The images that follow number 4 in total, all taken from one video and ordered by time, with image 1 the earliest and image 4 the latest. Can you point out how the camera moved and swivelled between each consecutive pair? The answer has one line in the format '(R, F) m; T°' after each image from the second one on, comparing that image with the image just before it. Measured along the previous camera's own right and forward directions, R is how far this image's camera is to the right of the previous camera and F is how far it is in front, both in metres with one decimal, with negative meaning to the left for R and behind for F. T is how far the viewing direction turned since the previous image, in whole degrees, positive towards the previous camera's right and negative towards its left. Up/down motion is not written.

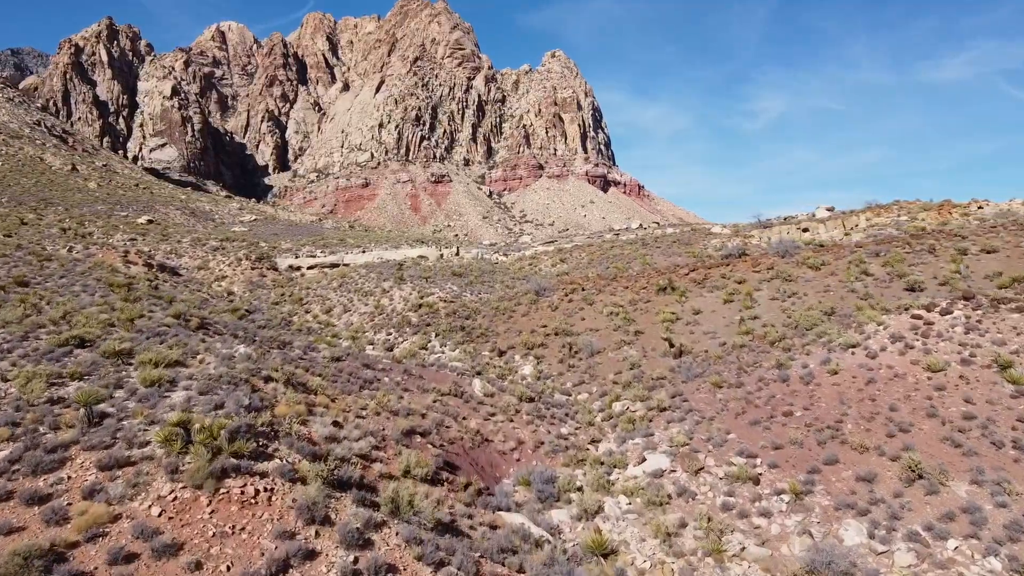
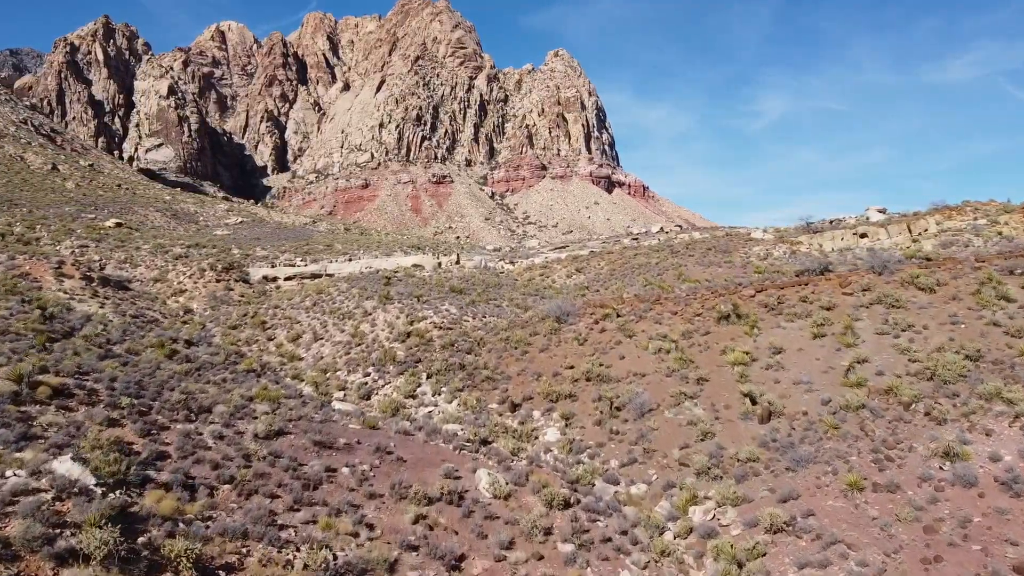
(-0.3, +4.8) m; 0°
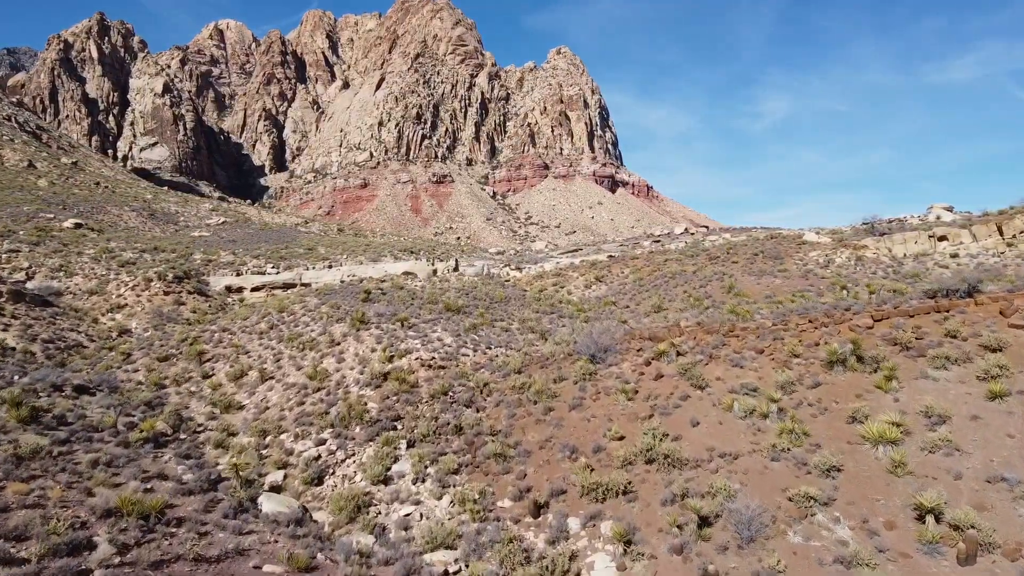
(-0.2, +4.8) m; 0°
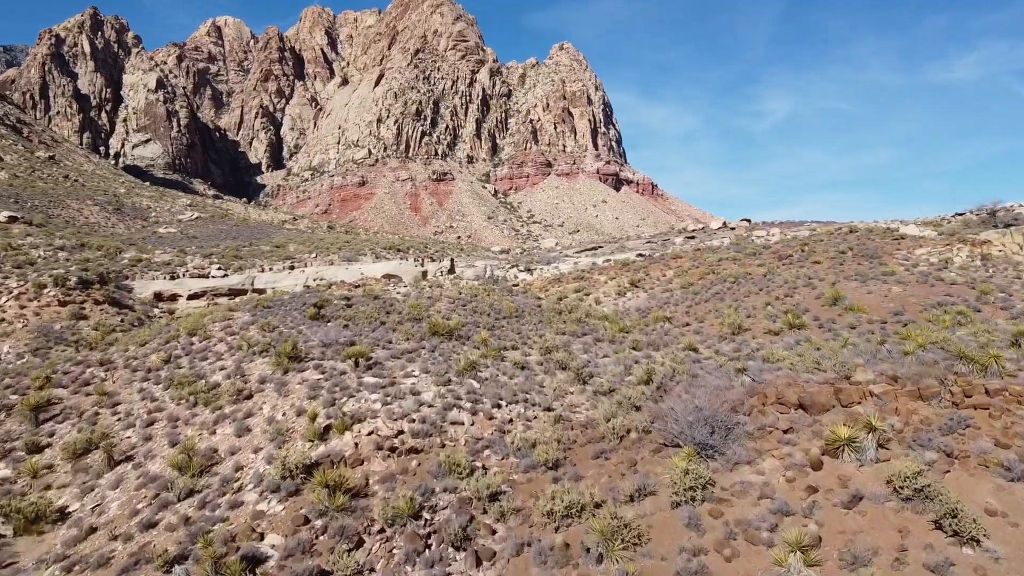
(-0.2, +5.9) m; 0°
